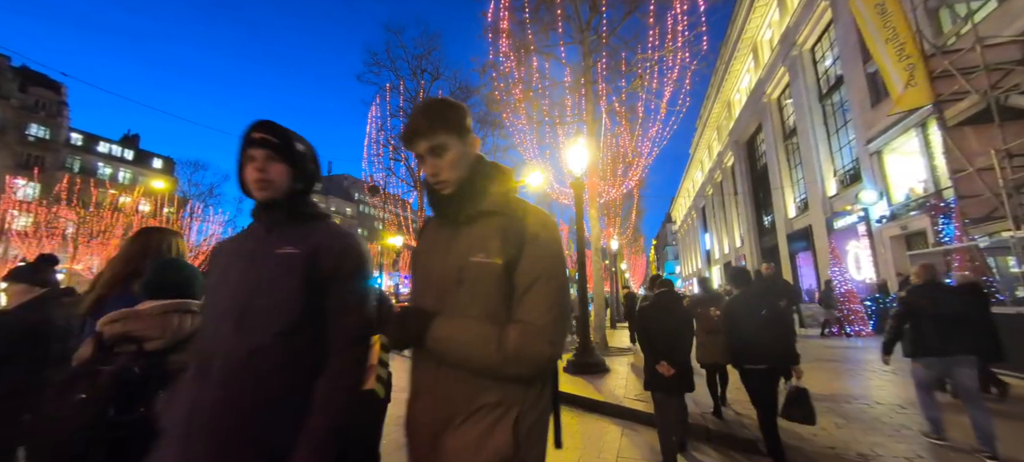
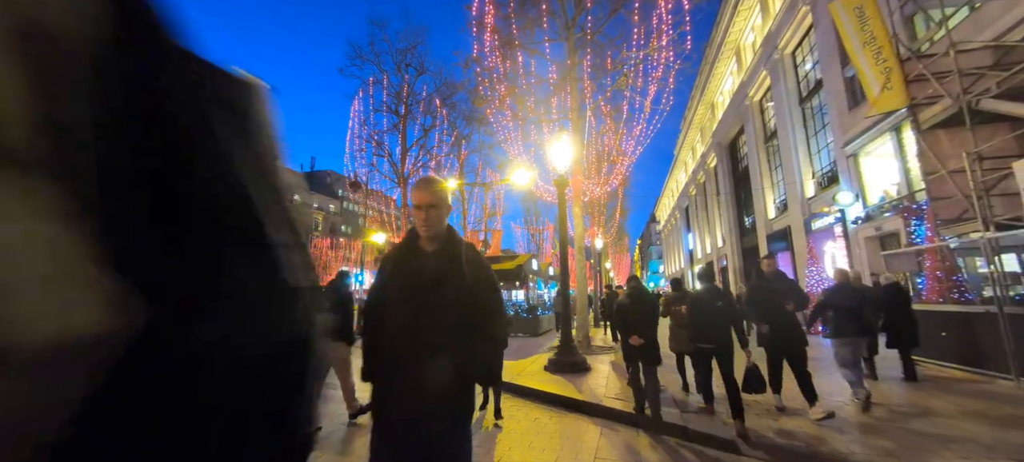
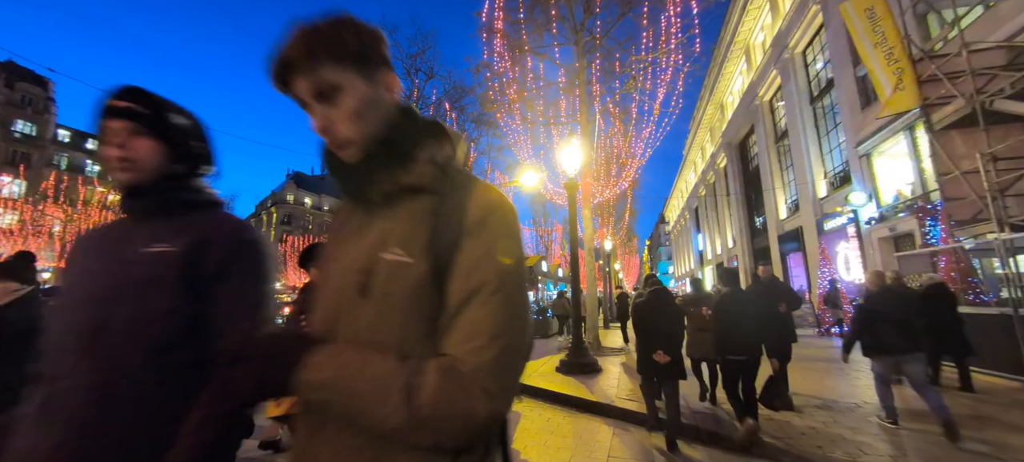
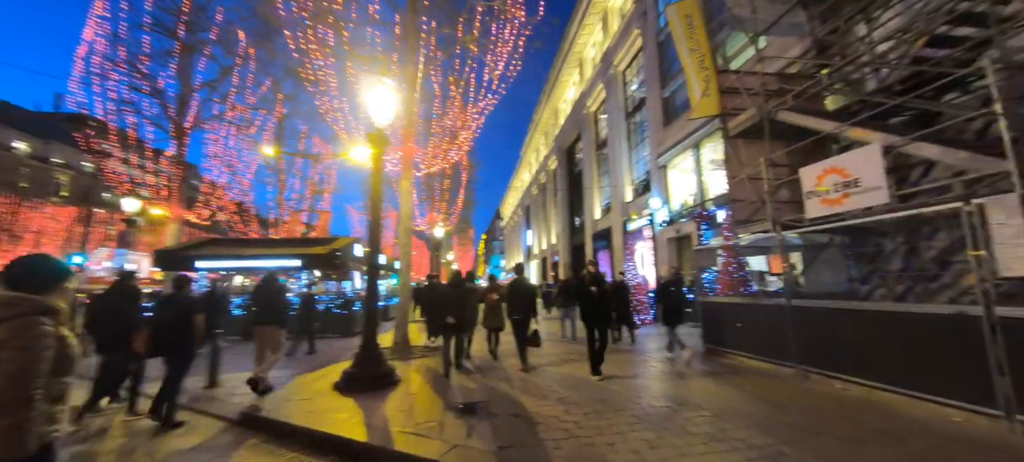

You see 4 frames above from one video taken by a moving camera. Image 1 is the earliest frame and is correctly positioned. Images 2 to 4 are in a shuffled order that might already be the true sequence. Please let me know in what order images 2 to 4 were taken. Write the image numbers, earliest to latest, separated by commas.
3, 2, 4
